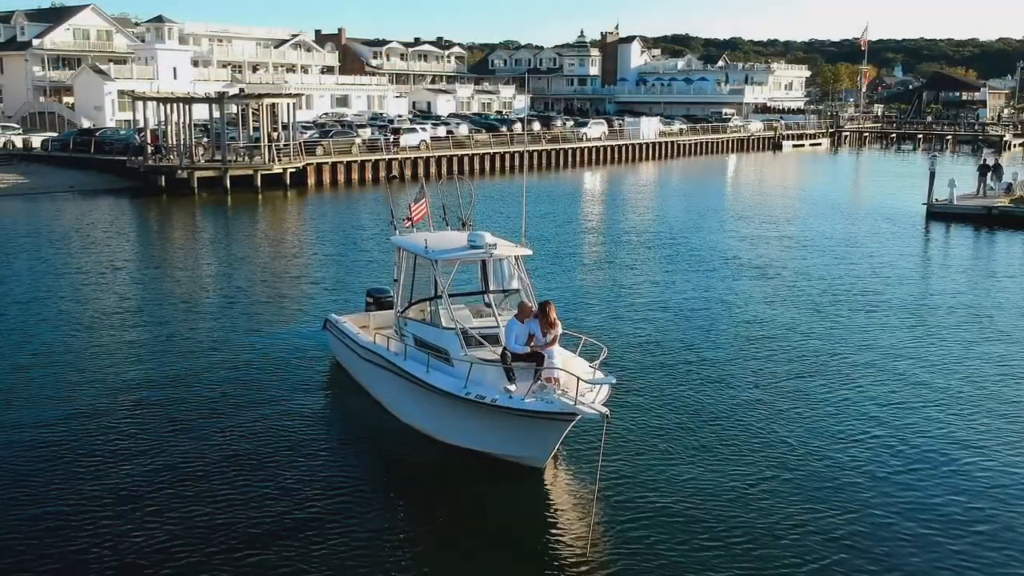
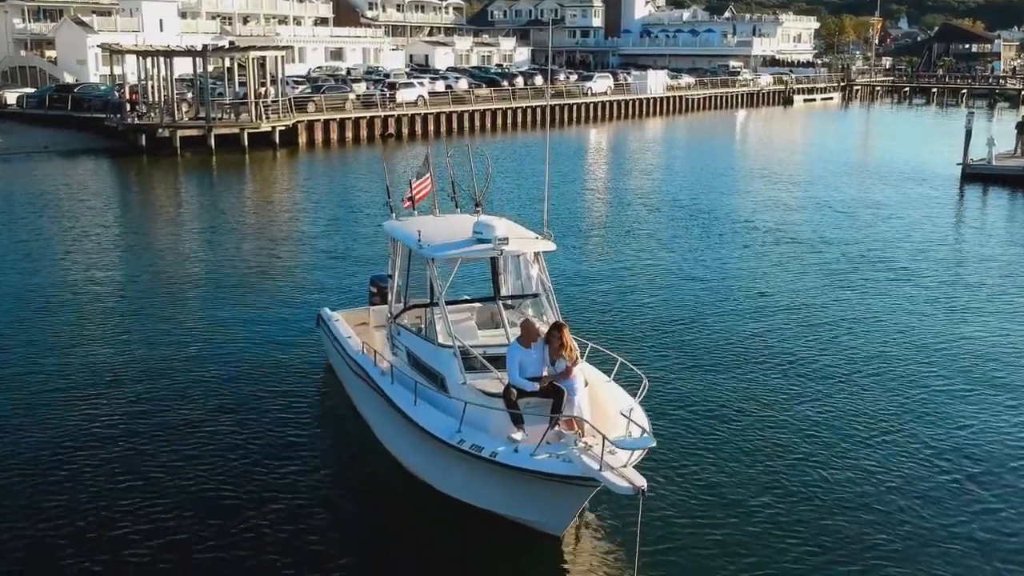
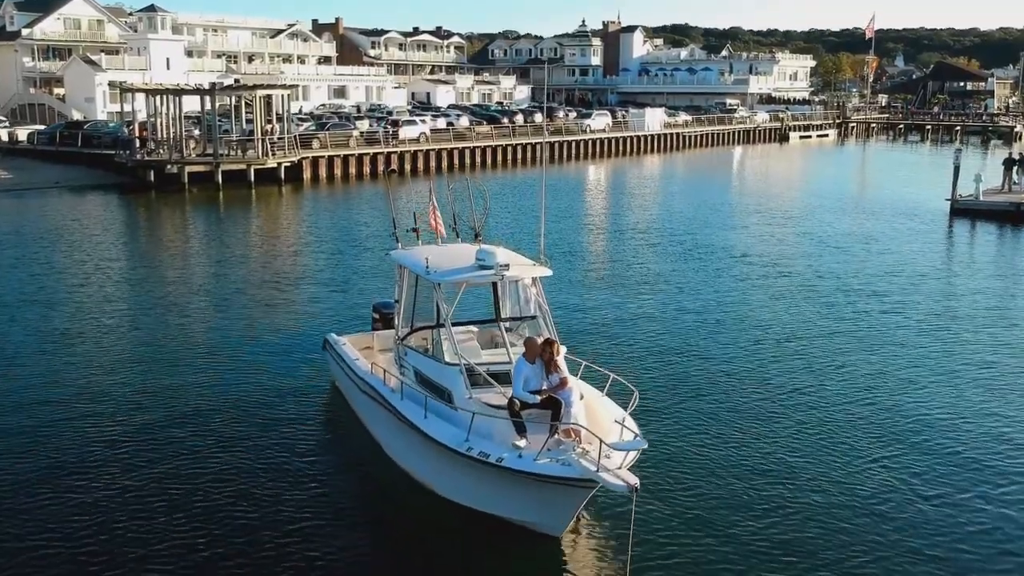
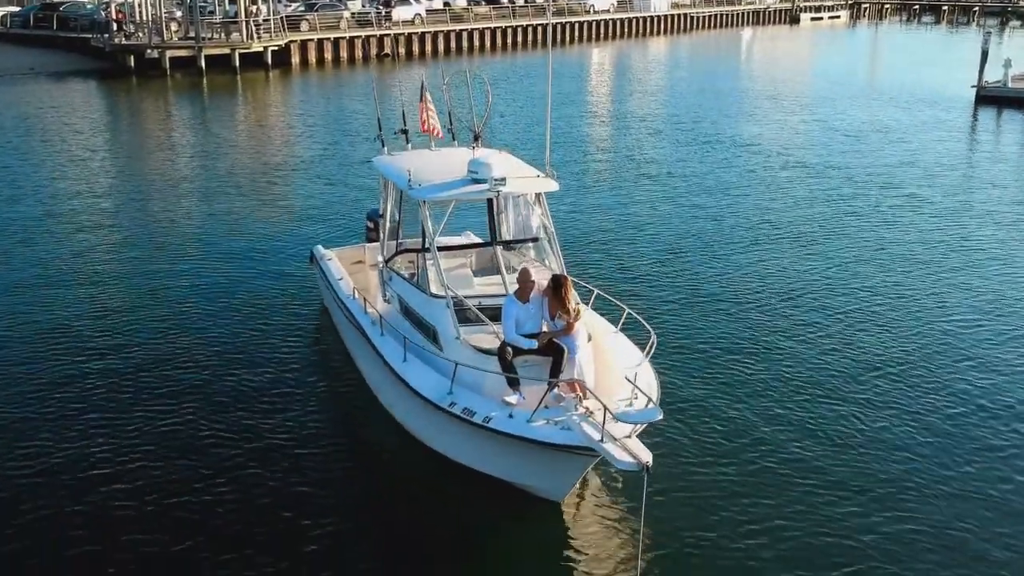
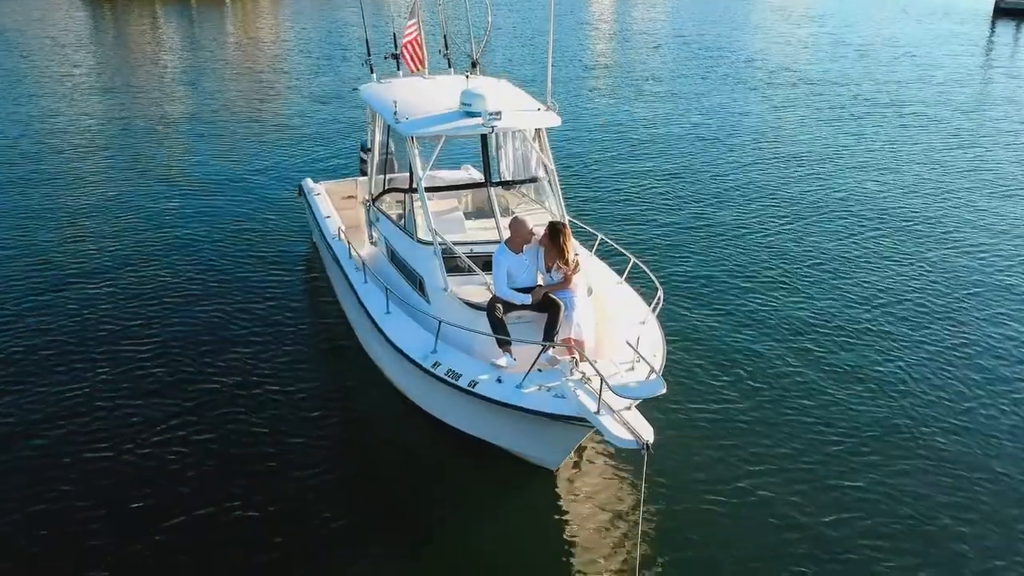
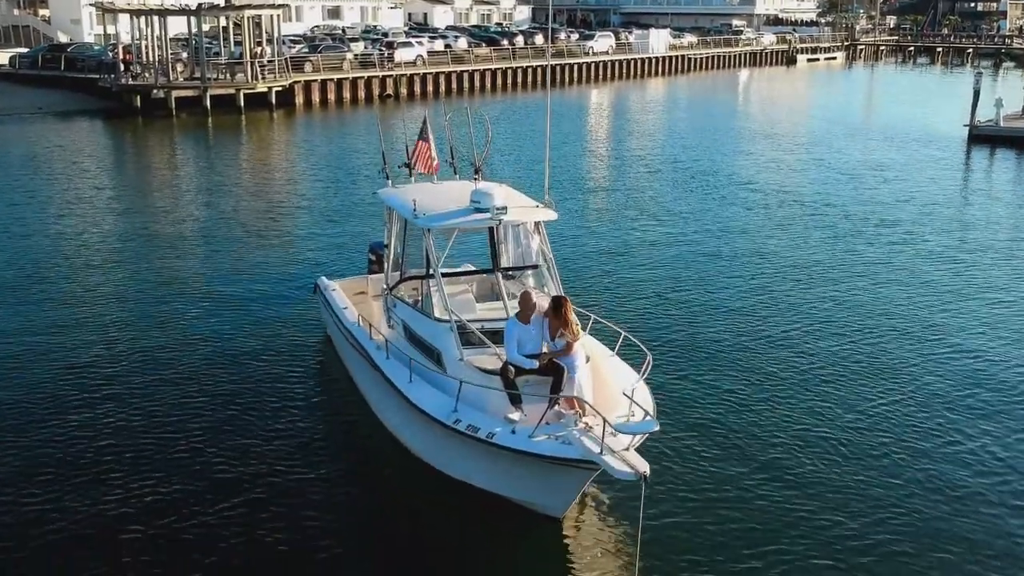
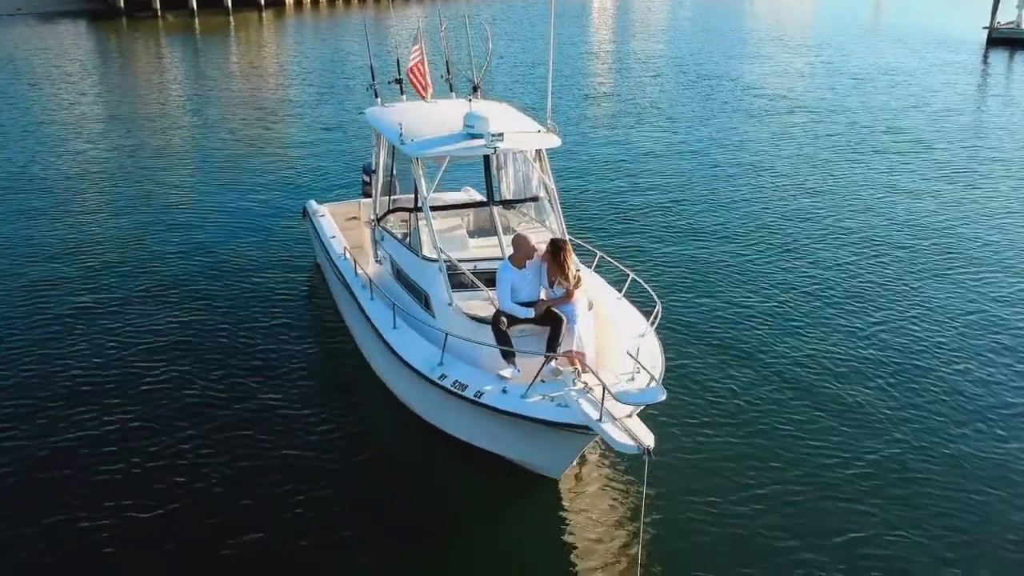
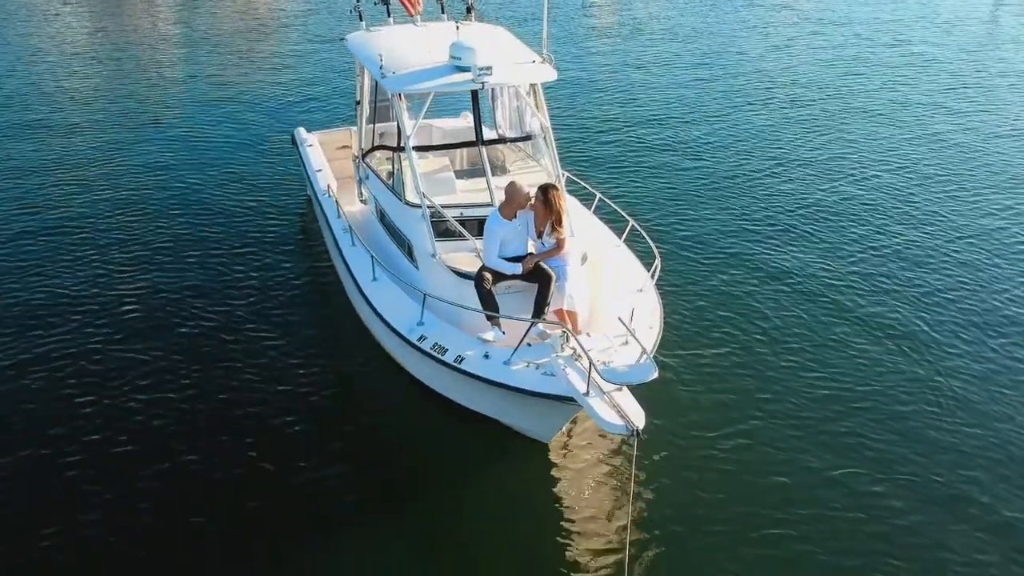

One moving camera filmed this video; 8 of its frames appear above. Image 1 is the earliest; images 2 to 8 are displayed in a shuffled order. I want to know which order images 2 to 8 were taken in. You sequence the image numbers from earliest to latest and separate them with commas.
3, 2, 6, 4, 7, 5, 8
